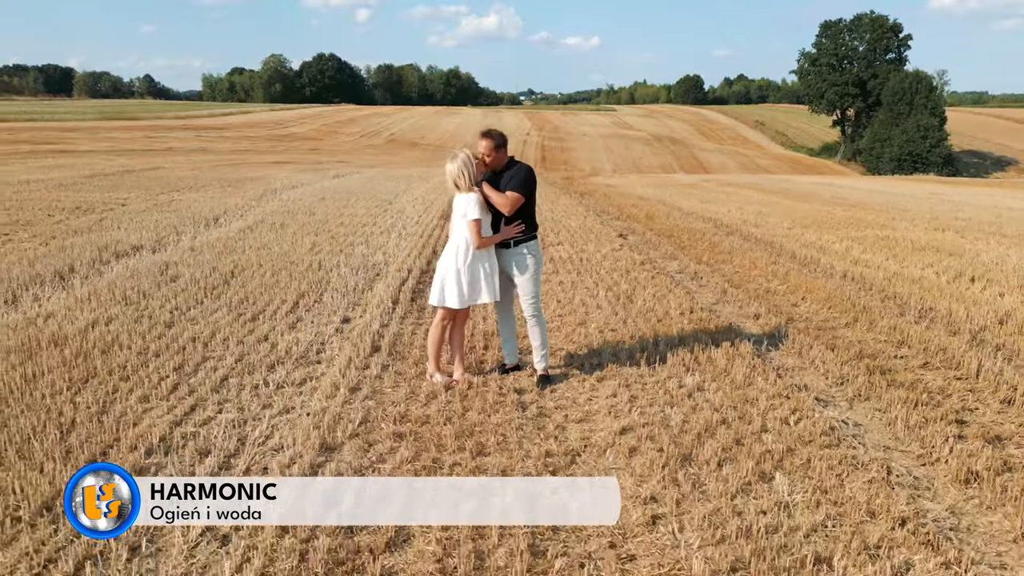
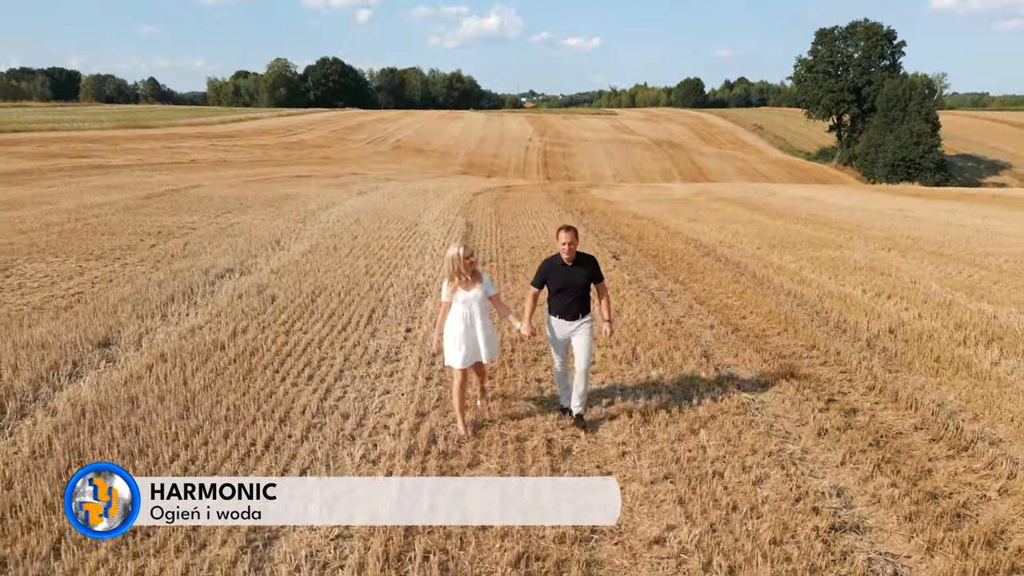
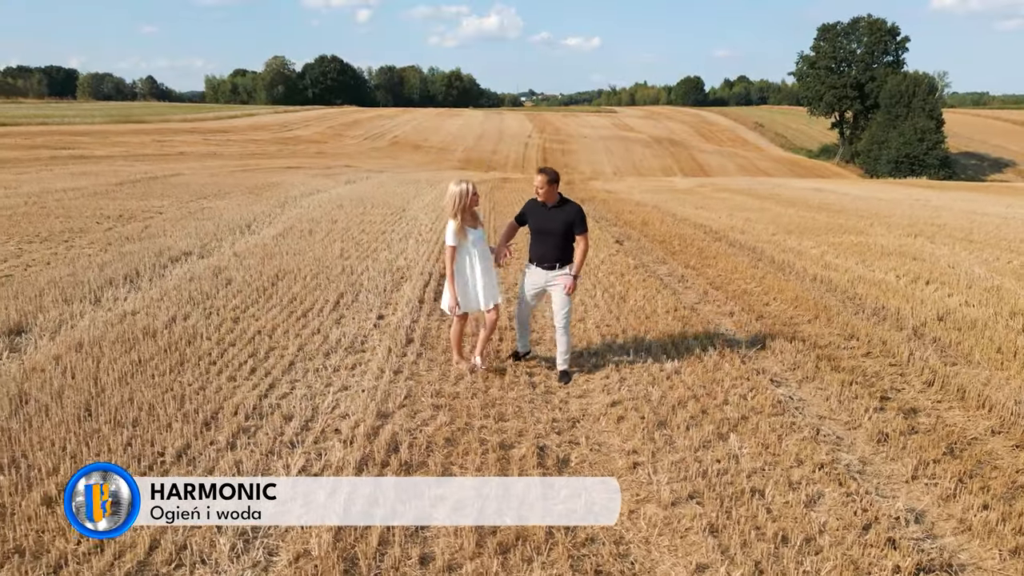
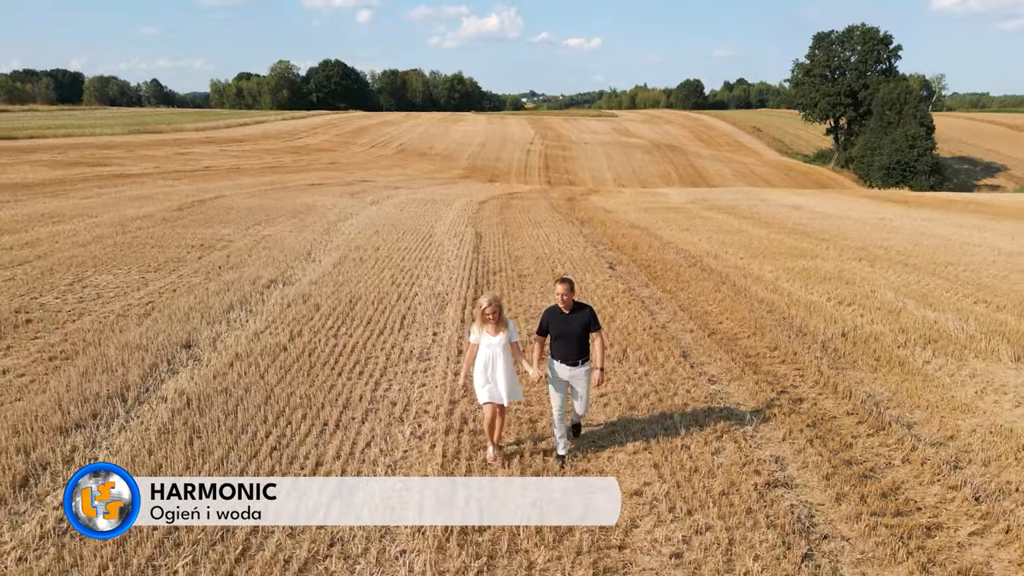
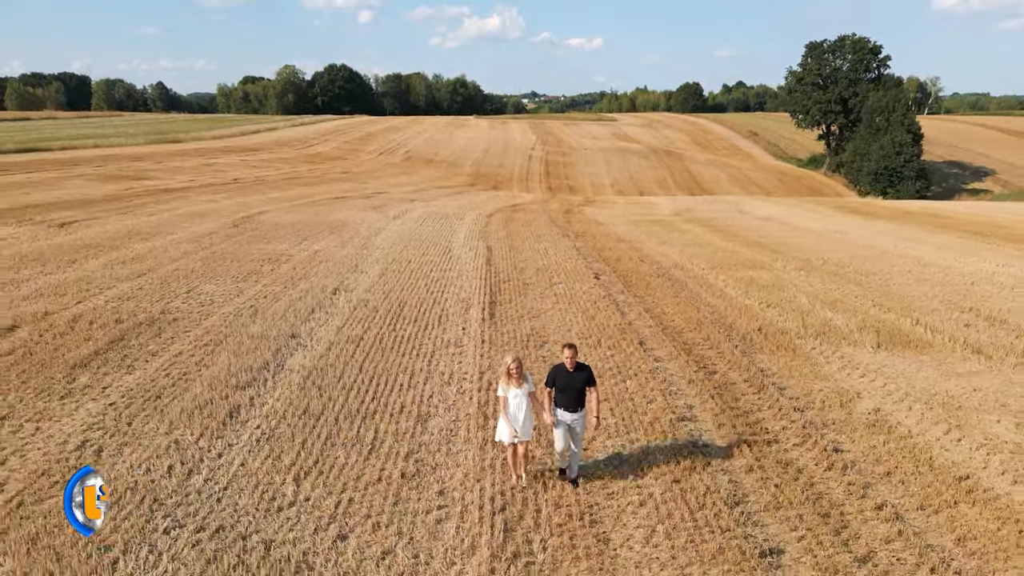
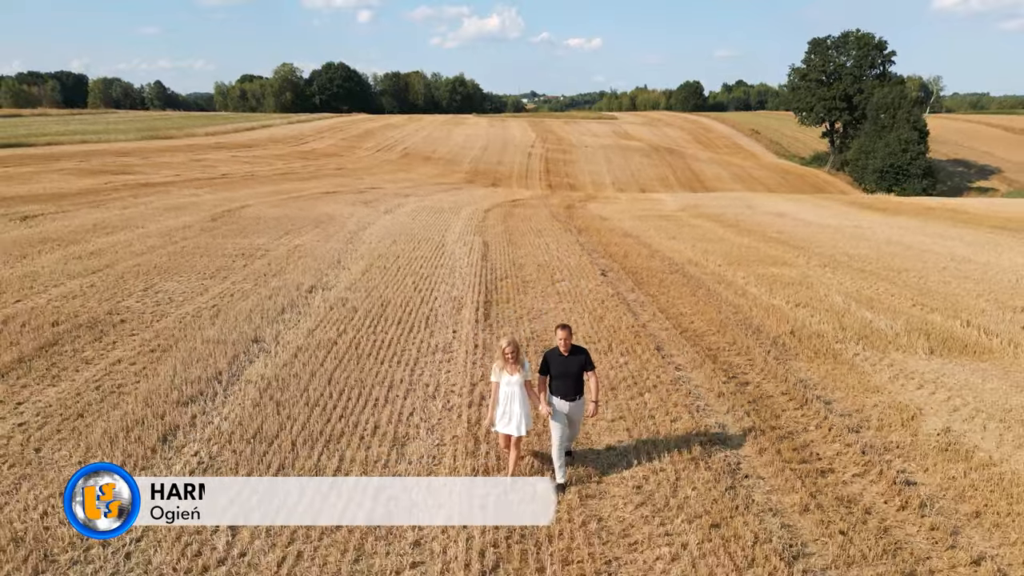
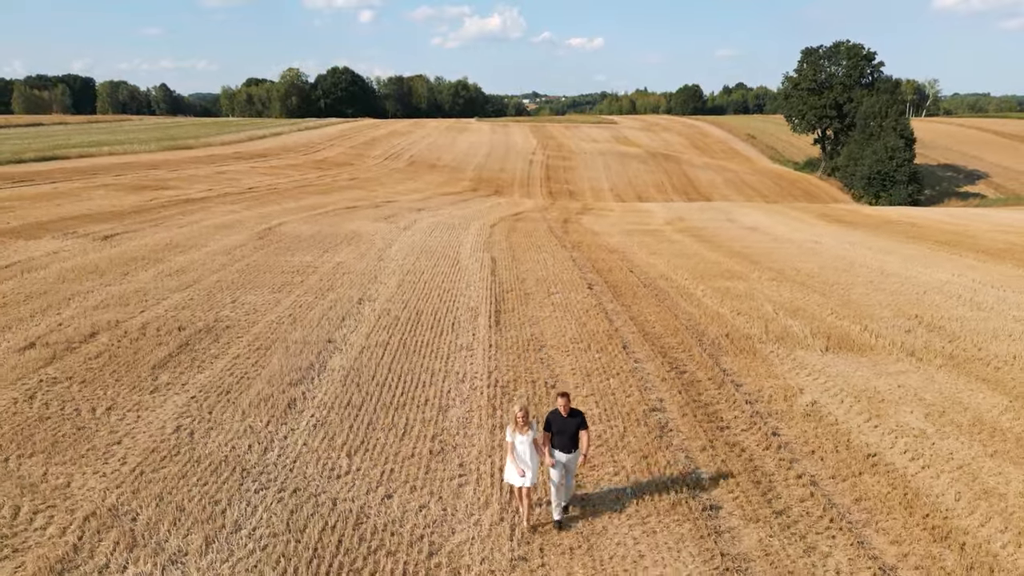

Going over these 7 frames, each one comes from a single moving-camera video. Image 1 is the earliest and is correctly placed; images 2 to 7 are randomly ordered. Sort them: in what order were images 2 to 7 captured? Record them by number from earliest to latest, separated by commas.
3, 2, 4, 6, 5, 7
